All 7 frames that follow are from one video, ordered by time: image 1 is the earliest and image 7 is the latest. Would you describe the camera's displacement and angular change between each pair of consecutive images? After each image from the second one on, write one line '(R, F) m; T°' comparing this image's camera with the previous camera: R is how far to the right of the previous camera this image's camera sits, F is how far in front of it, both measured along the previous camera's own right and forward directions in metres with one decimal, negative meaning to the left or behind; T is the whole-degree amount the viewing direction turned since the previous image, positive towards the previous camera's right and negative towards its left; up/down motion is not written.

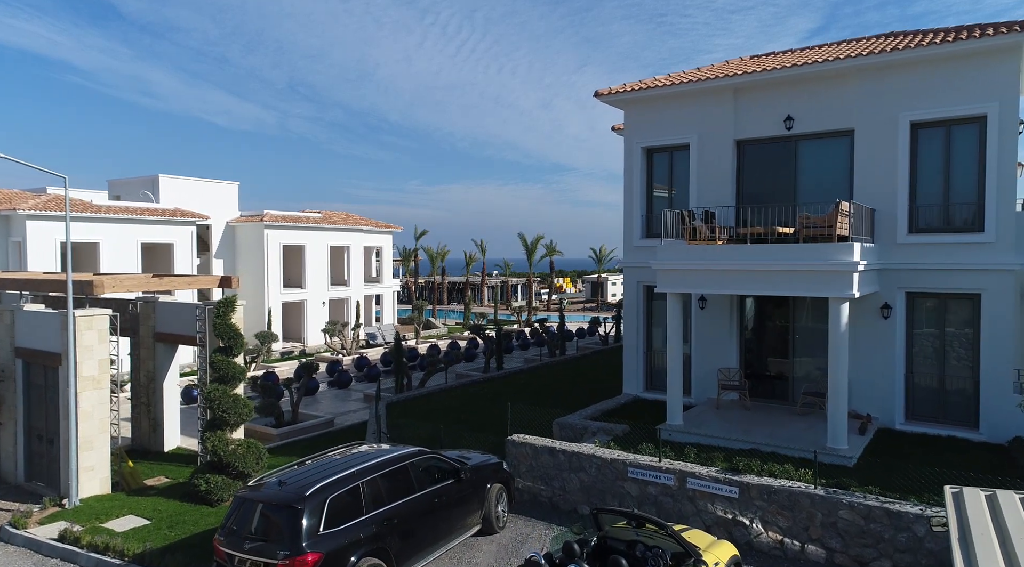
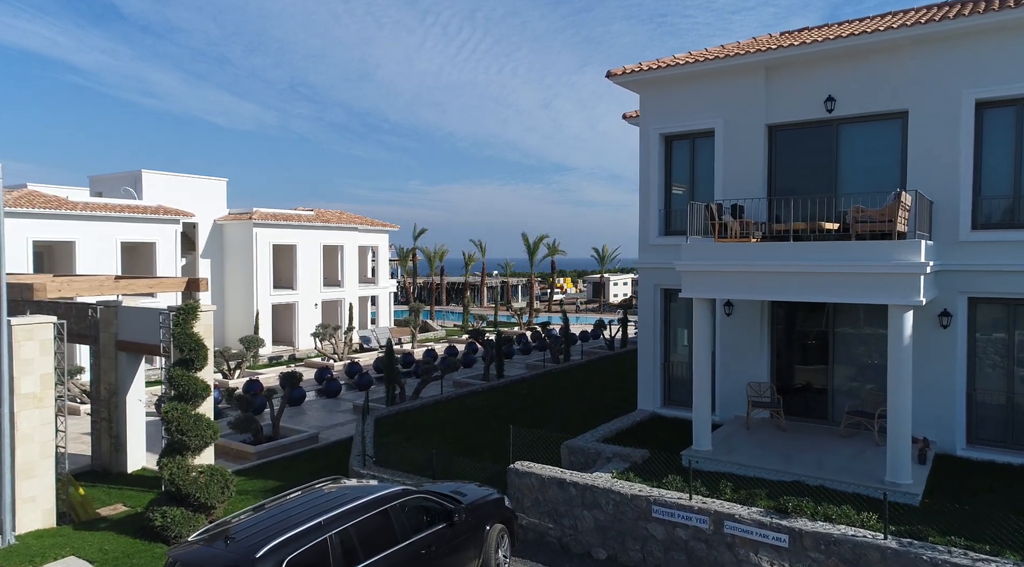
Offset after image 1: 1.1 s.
(0.0, +1.8) m; 0°
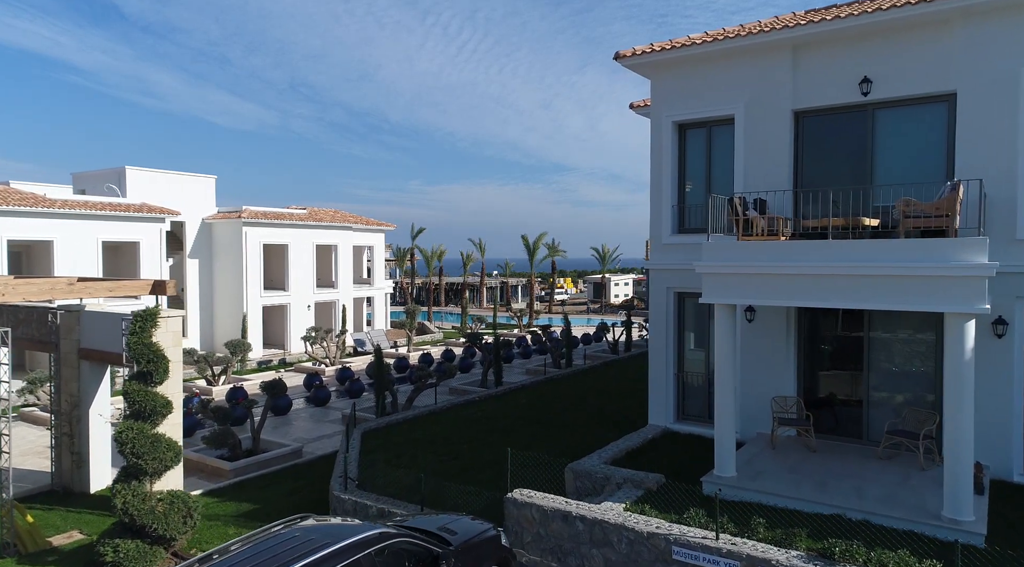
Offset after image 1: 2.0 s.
(0.0, +1.3) m; 0°
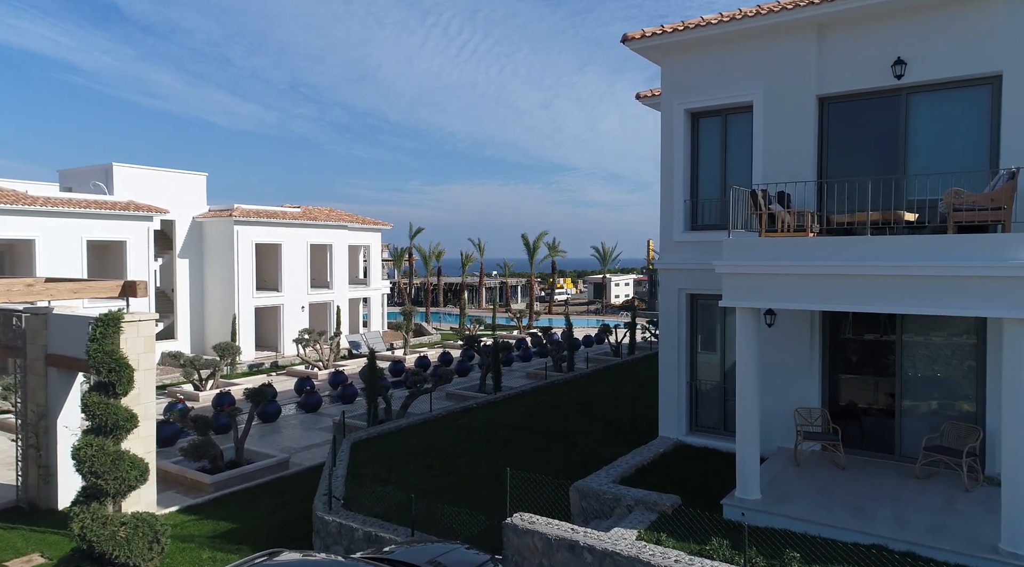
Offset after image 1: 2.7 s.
(0.0, +1.0) m; 0°
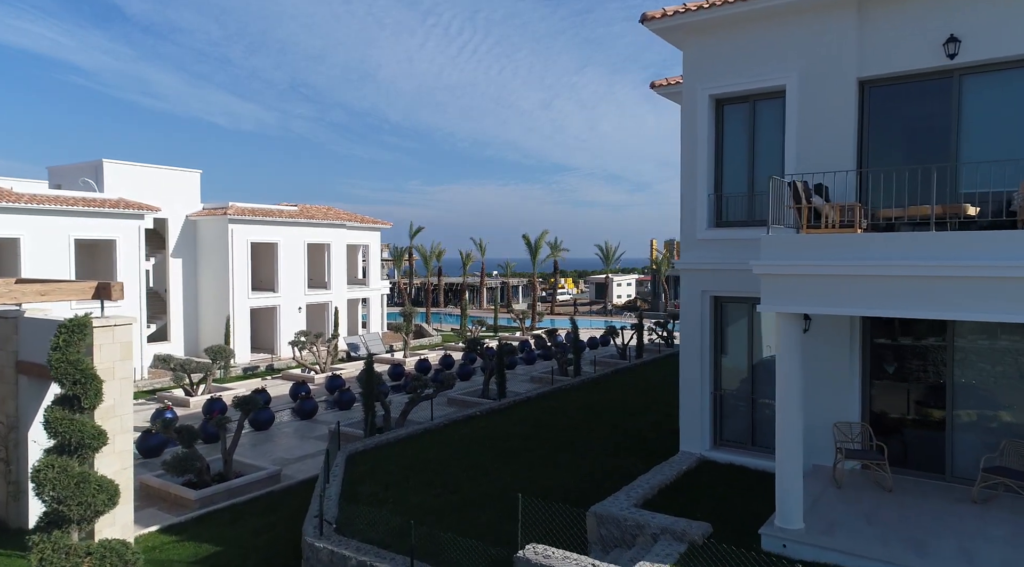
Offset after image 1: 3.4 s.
(-0.1, +1.0) m; 0°
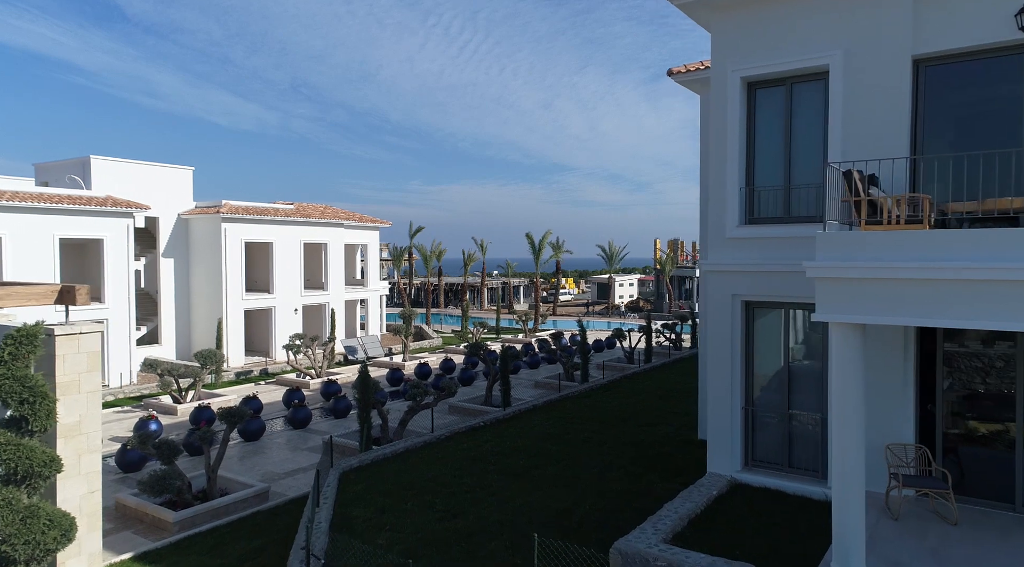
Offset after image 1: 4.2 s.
(-0.1, +1.1) m; 0°
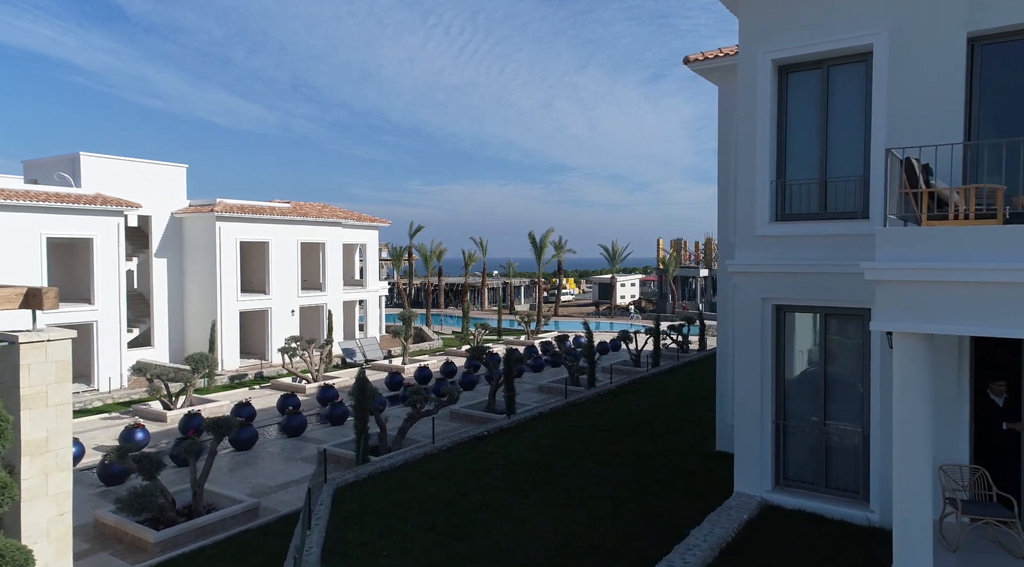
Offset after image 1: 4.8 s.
(-0.1, +0.9) m; 0°
